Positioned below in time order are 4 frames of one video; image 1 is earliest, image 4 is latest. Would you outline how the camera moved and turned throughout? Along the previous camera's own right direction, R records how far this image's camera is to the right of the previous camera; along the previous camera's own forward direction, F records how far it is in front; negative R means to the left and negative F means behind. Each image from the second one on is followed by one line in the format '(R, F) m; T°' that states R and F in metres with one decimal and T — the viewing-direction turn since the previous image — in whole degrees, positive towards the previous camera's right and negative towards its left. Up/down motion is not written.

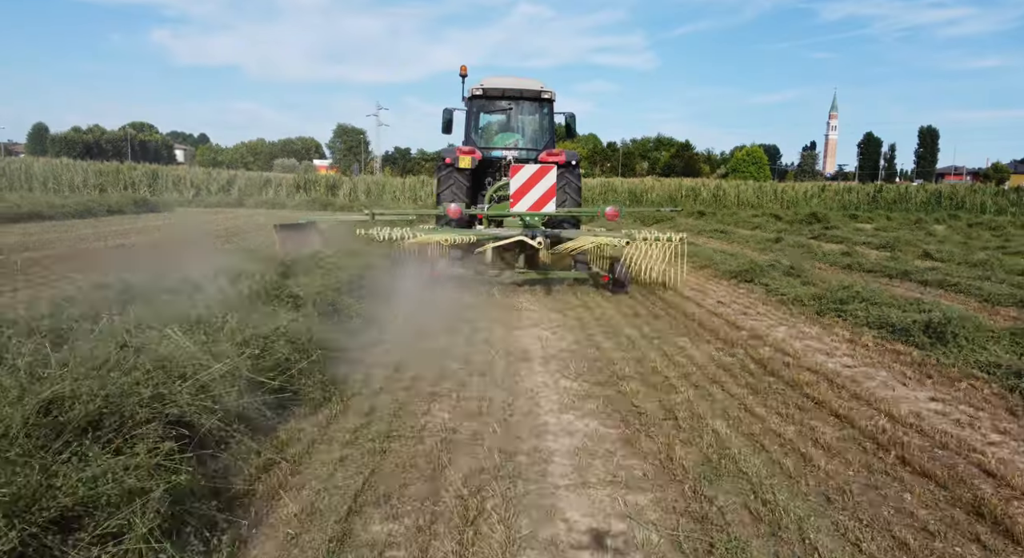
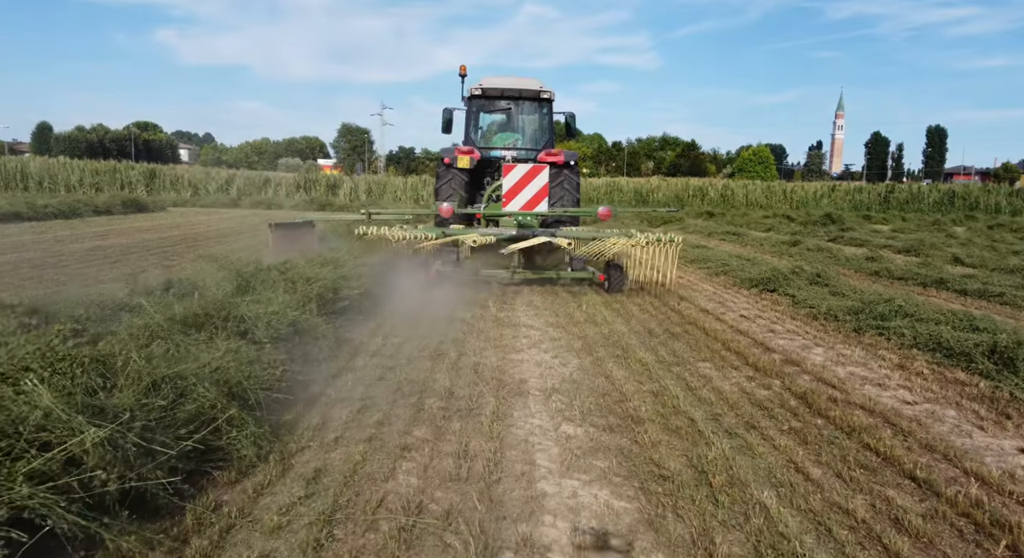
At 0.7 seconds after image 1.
(+0.1, +0.8) m; 0°
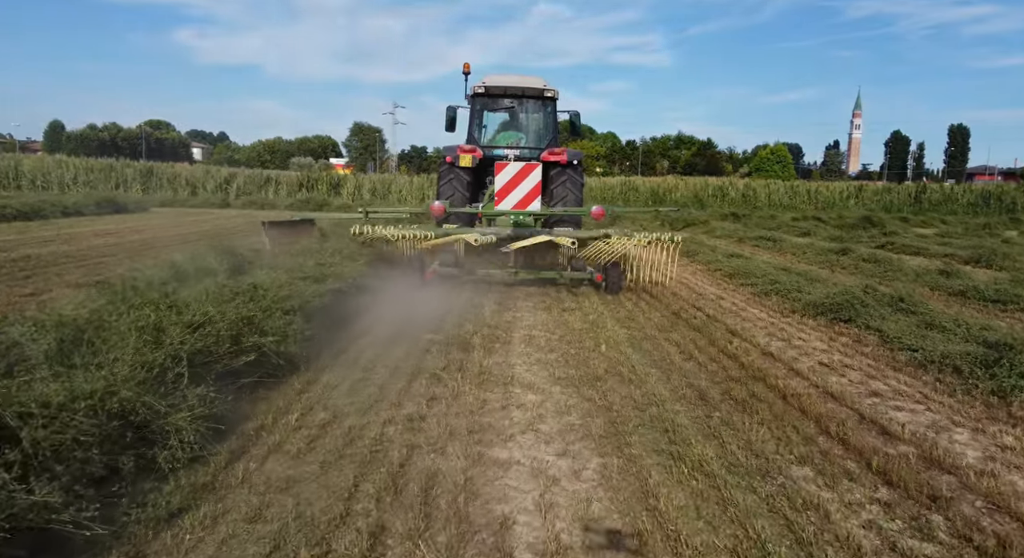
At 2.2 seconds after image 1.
(+0.2, +1.8) m; -1°
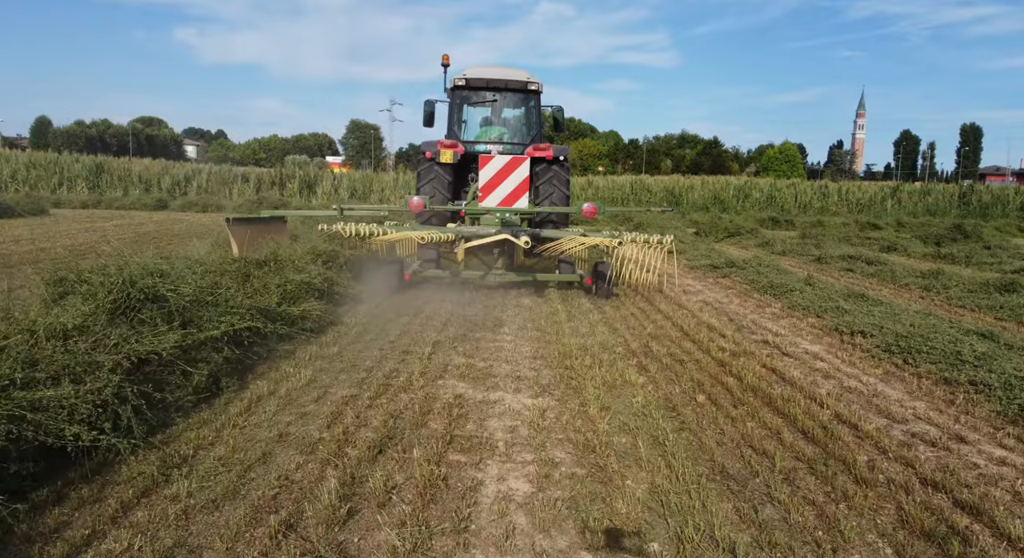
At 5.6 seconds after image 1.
(+0.2, +4.4) m; 0°
